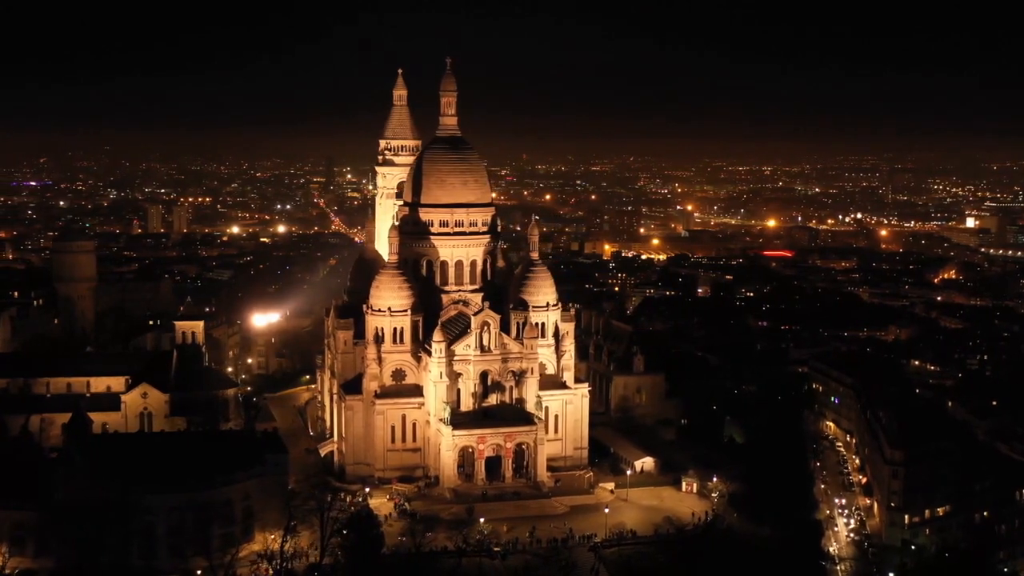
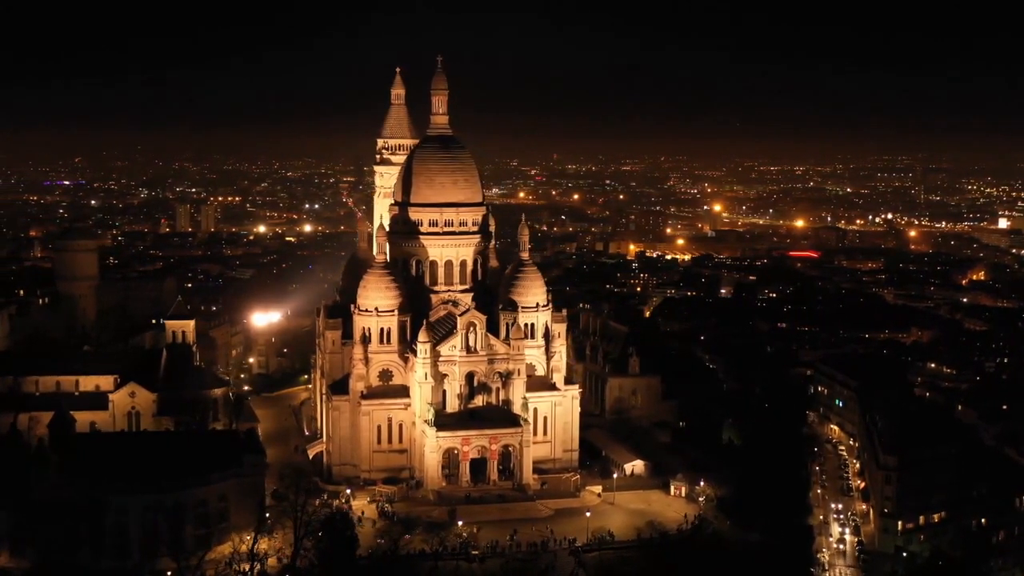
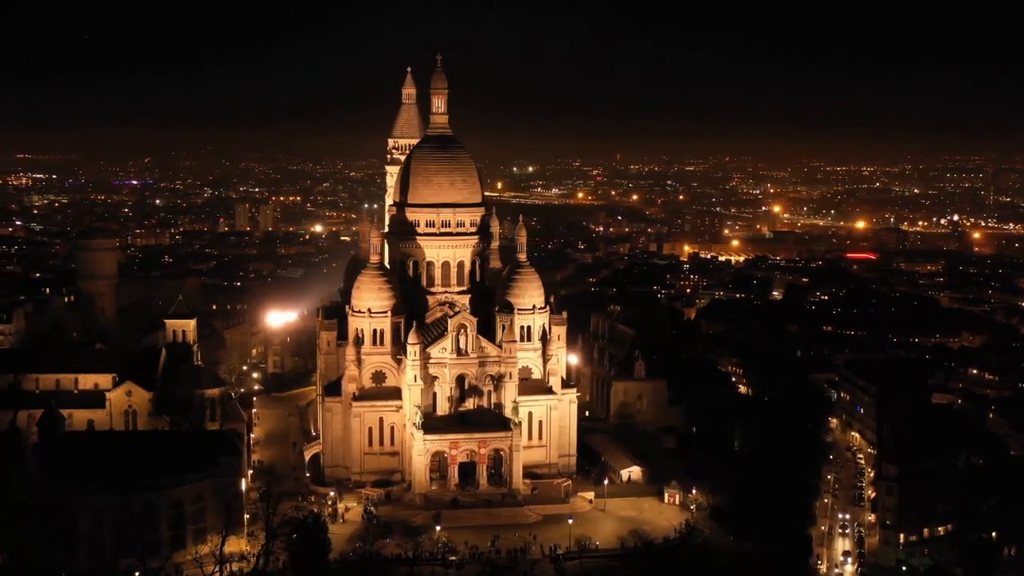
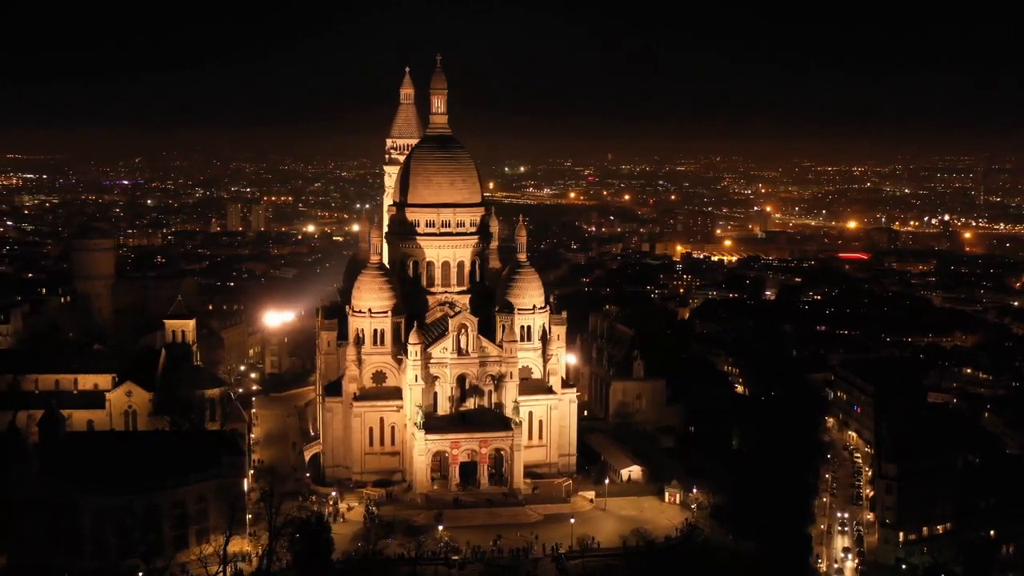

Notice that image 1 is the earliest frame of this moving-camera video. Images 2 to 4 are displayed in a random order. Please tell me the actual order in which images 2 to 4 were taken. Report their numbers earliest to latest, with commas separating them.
2, 4, 3
